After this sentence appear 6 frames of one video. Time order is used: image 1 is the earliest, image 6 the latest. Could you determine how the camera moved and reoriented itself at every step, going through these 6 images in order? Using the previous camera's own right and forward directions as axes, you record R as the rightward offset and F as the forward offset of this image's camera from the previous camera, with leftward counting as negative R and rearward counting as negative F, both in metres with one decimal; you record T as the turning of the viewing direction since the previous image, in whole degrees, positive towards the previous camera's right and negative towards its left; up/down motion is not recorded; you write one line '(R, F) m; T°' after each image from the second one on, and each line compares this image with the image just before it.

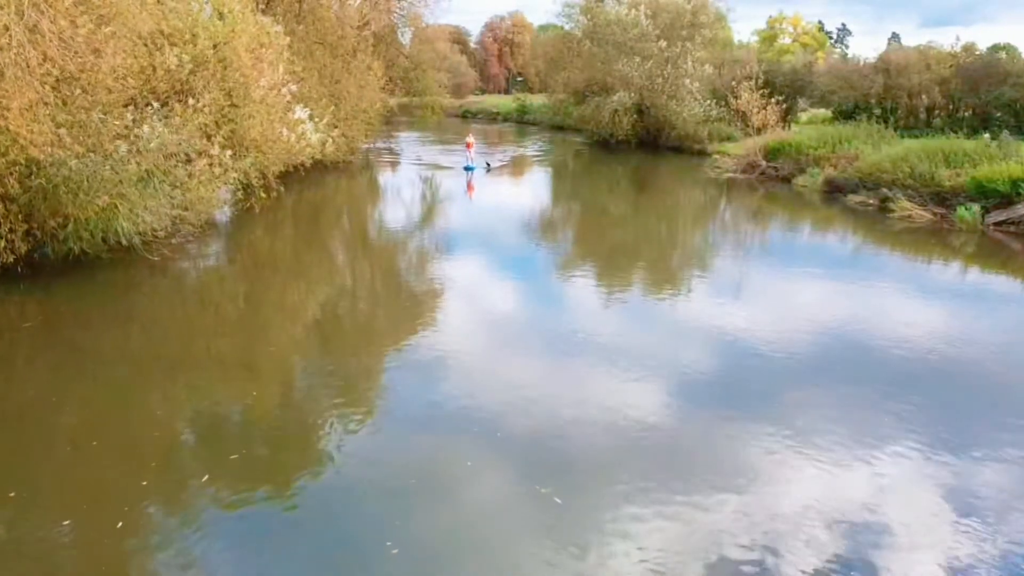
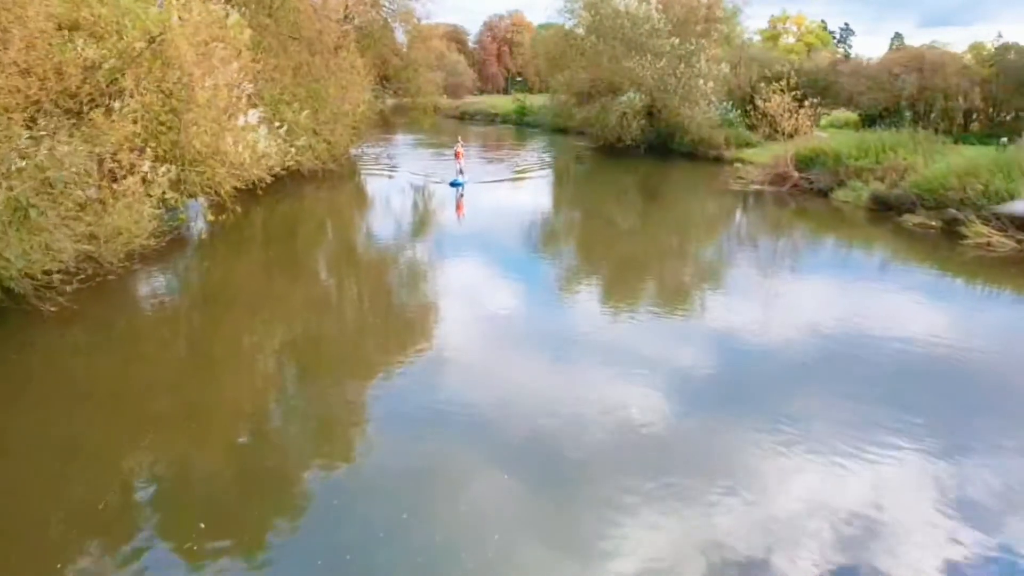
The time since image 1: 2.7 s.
(0.0, +1.5) m; 0°
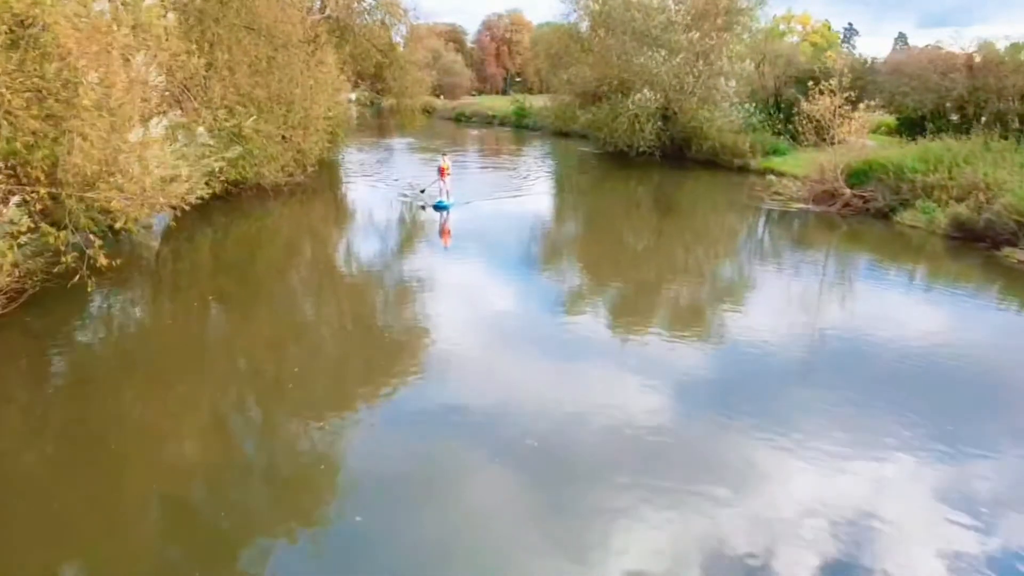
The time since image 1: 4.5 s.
(0.0, +1.9) m; 0°
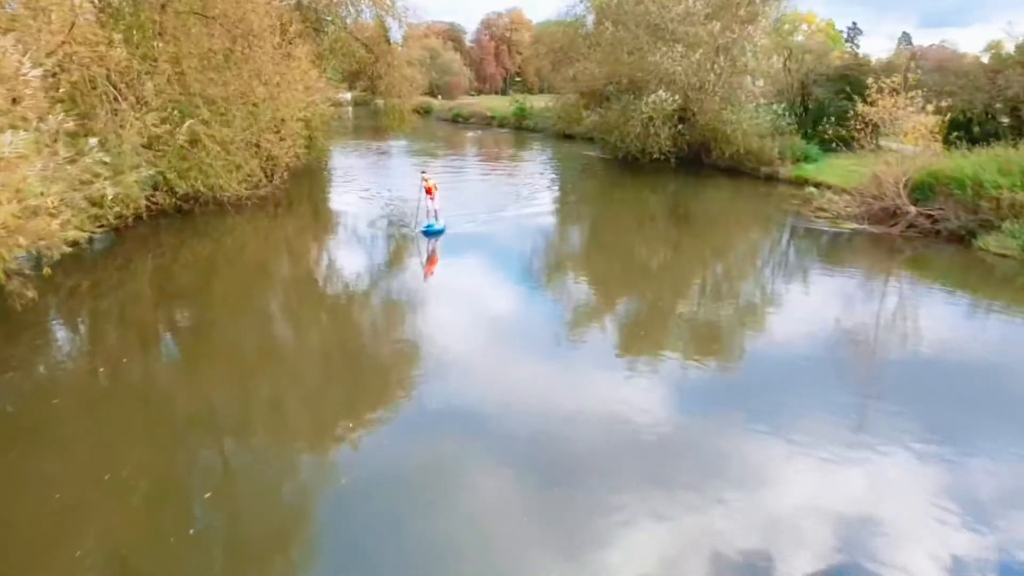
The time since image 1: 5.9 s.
(0.0, +1.6) m; 0°
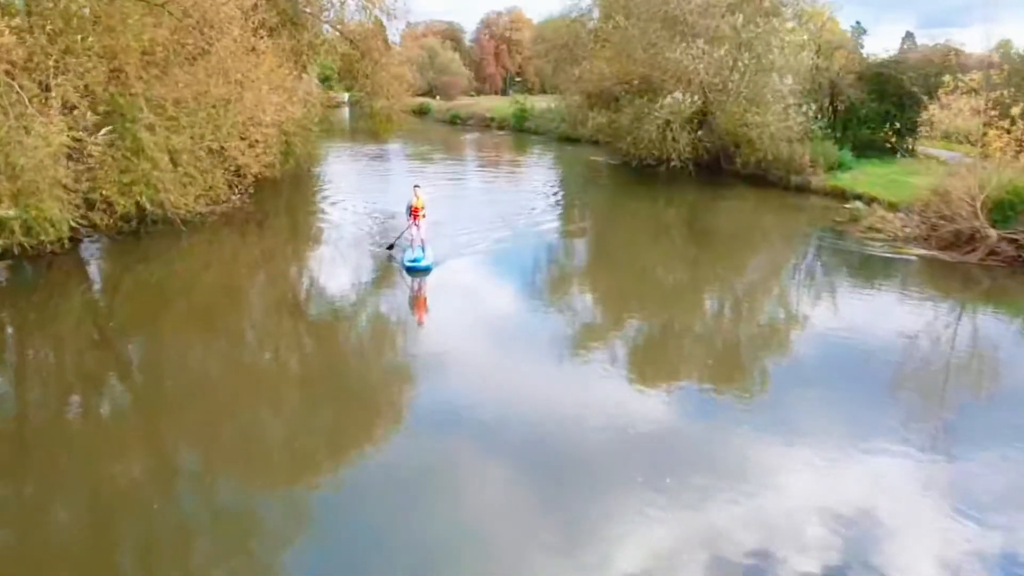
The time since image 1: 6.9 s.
(0.0, +1.3) m; 0°
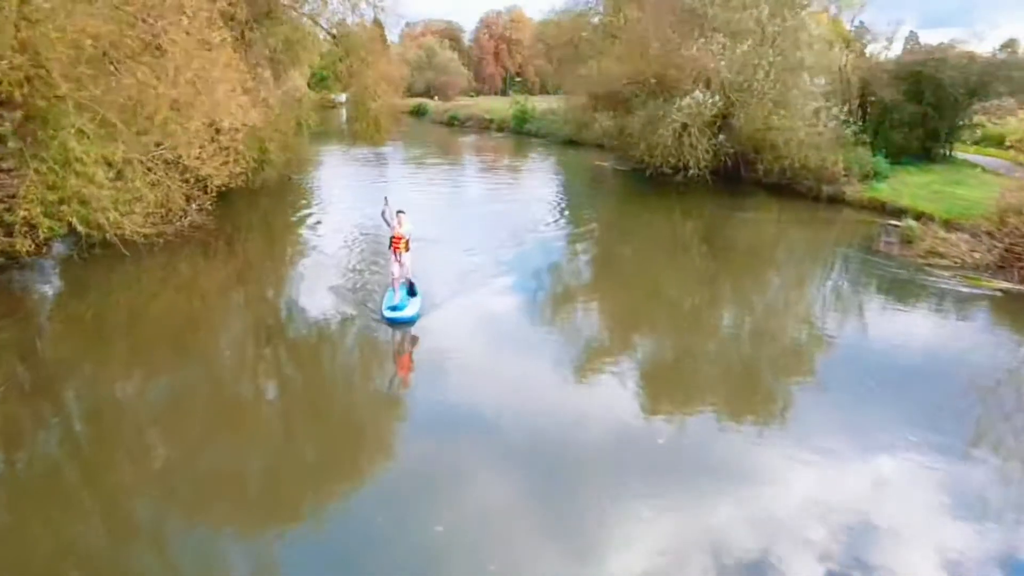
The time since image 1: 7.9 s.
(0.0, +1.2) m; 0°
